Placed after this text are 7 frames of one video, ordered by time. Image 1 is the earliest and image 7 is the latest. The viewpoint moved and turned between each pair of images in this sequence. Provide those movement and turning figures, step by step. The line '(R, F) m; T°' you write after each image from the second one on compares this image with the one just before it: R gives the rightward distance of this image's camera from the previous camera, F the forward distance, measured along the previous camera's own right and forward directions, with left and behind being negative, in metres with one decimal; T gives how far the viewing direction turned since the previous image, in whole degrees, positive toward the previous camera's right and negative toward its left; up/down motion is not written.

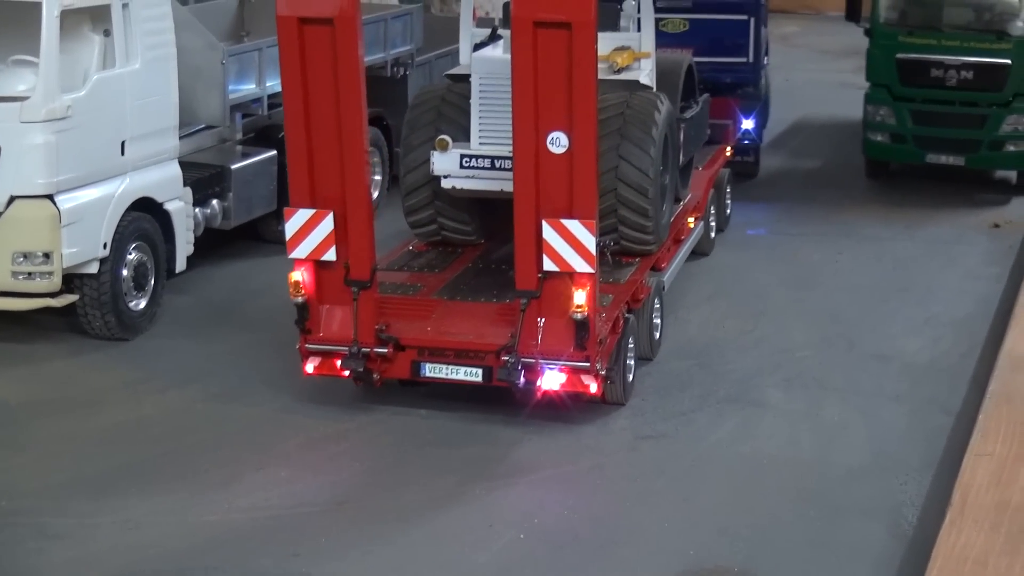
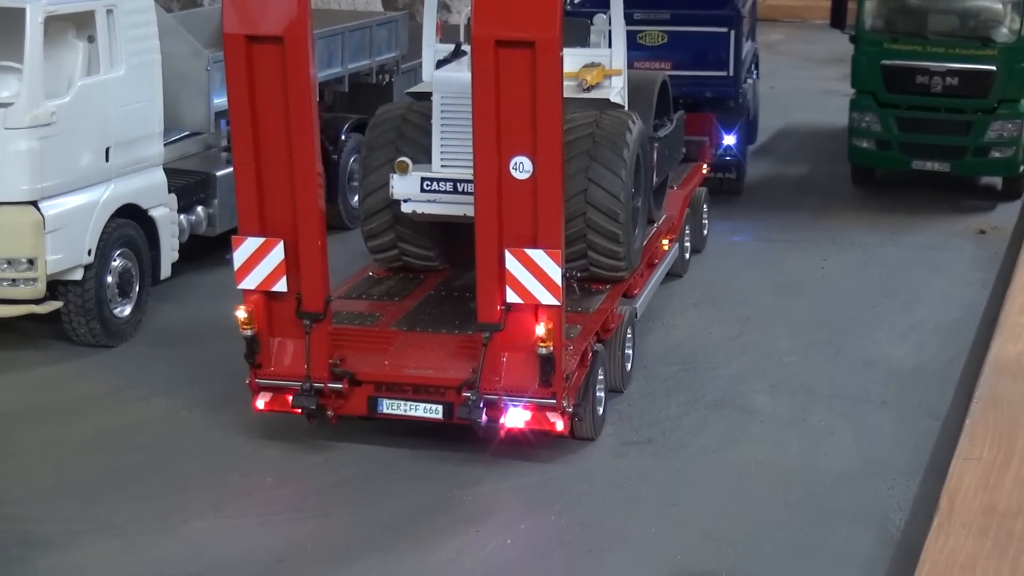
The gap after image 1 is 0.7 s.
(0.0, 0.0) m; 0°
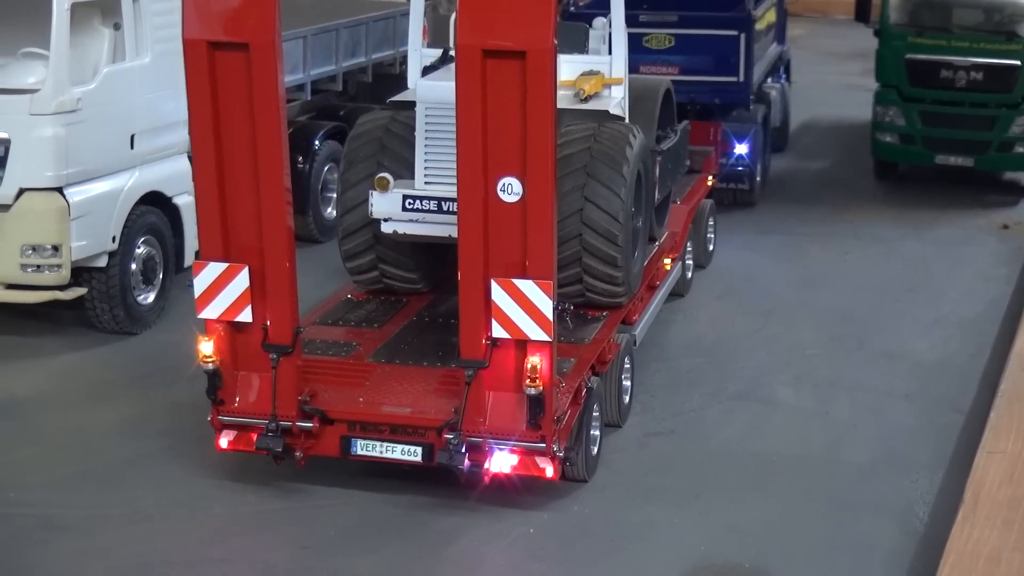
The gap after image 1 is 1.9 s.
(-0.1, 0.0) m; -1°
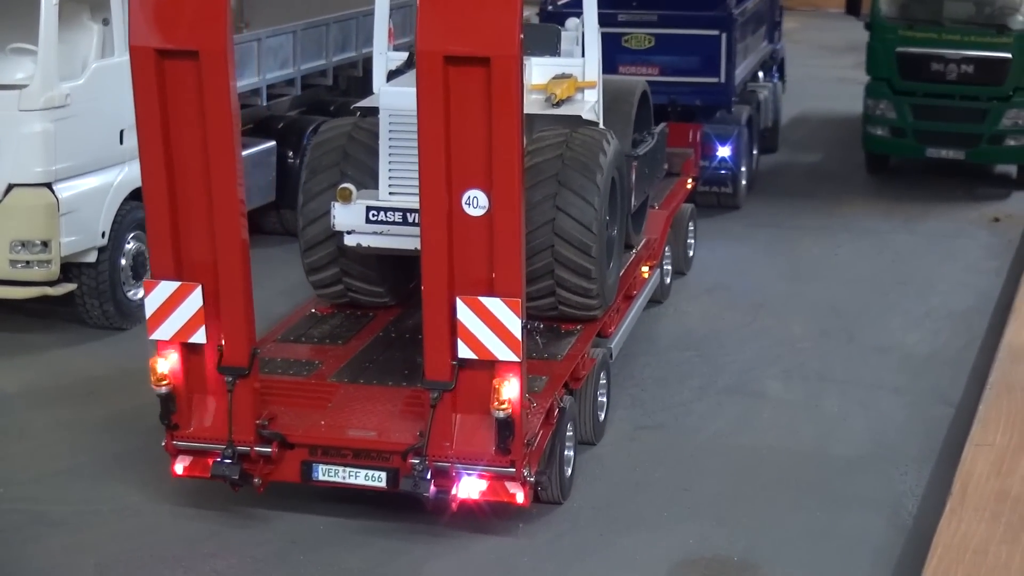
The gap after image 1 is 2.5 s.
(0.0, 0.0) m; 0°
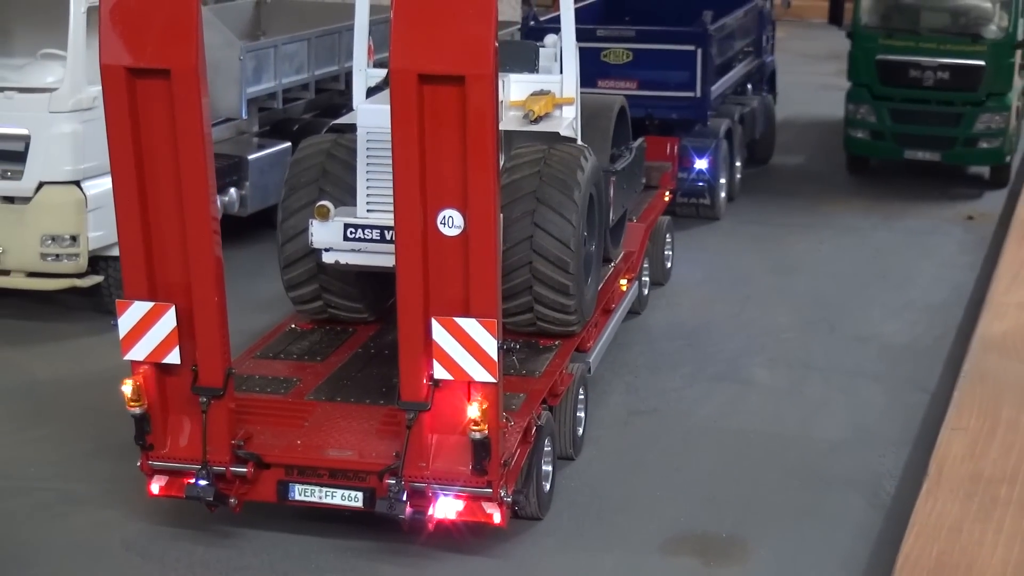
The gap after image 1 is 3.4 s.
(0.0, -0.4) m; 0°
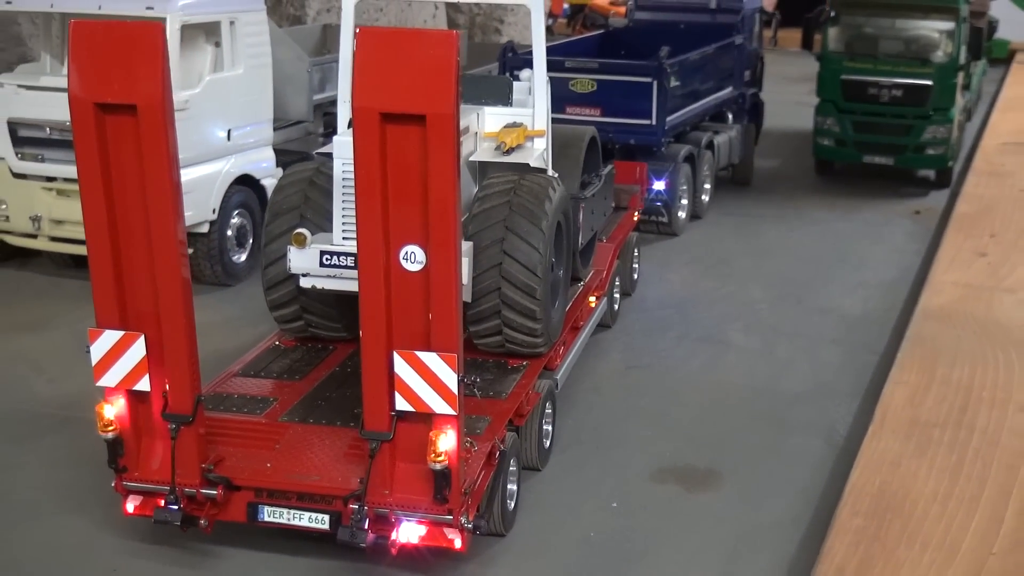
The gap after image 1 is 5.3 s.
(-0.2, -1.2) m; 0°
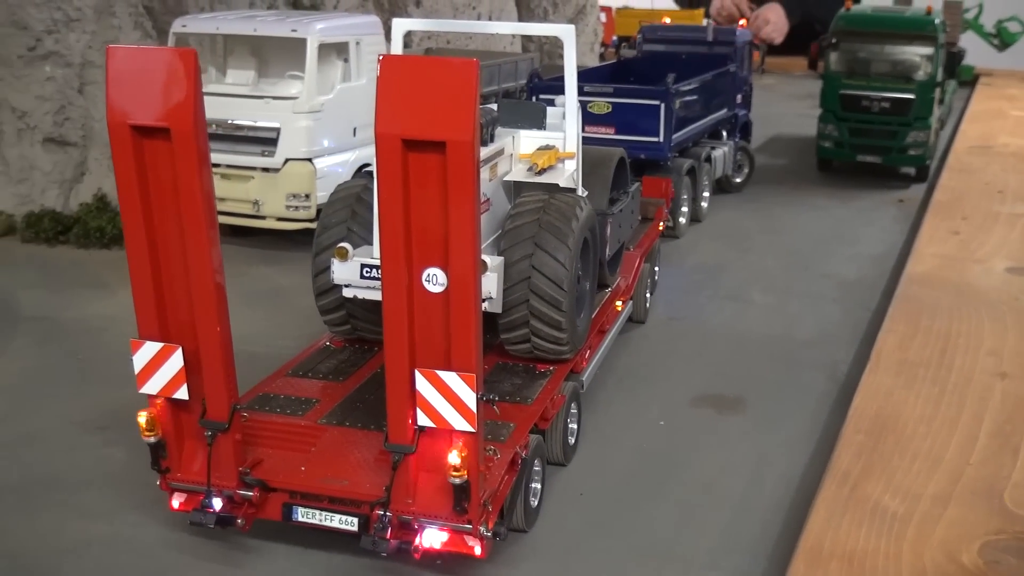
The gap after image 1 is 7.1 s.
(-0.3, -1.9) m; -1°
